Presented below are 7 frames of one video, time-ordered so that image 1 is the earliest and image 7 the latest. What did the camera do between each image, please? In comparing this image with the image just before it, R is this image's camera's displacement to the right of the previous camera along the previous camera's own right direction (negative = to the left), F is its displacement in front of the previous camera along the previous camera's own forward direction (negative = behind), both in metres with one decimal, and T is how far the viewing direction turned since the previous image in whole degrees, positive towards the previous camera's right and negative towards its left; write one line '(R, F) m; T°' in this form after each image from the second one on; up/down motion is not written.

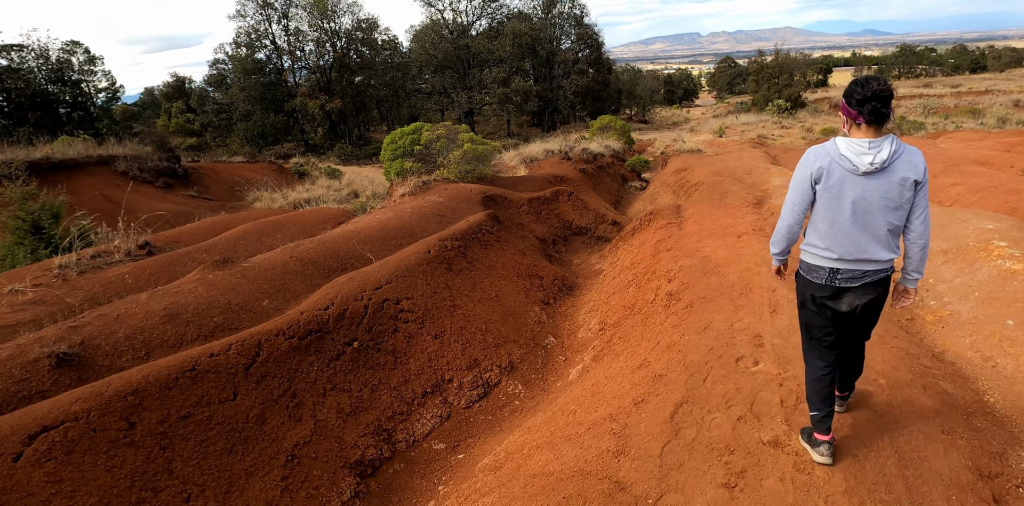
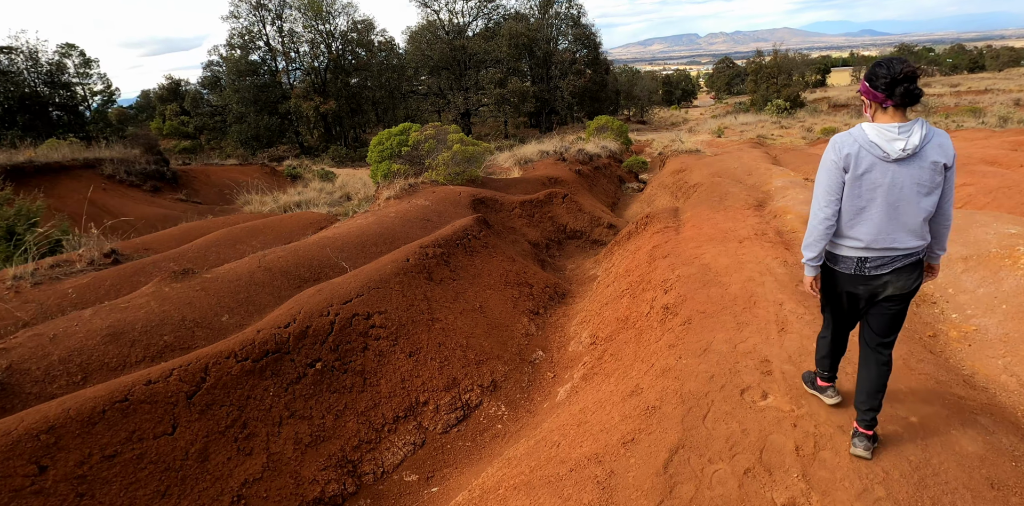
(+0.2, +0.4) m; 0°
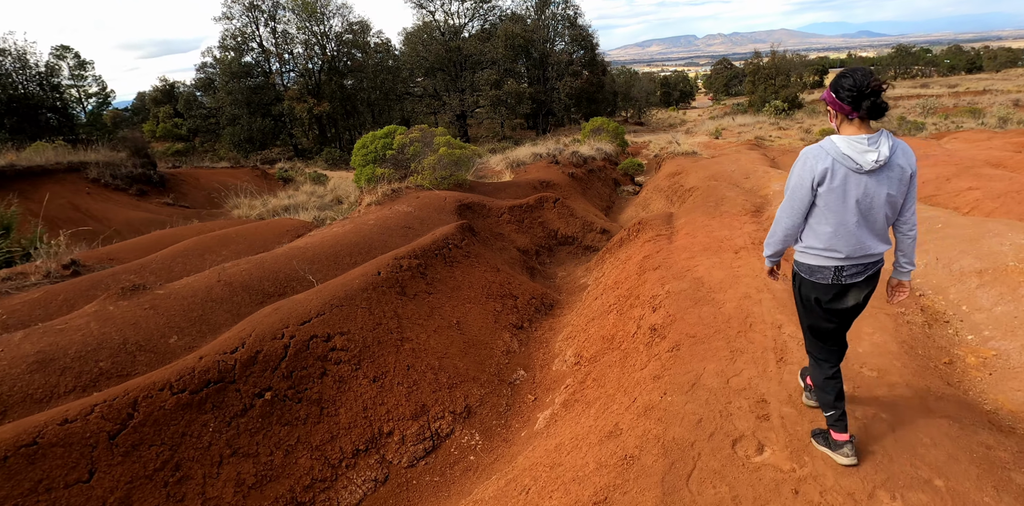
(+0.2, +0.4) m; 0°
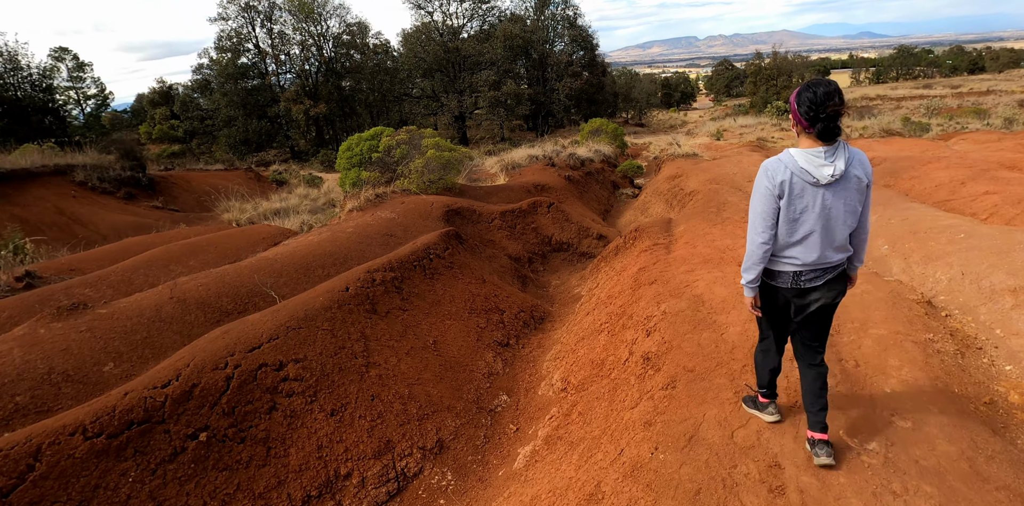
(+0.2, +0.5) m; 0°
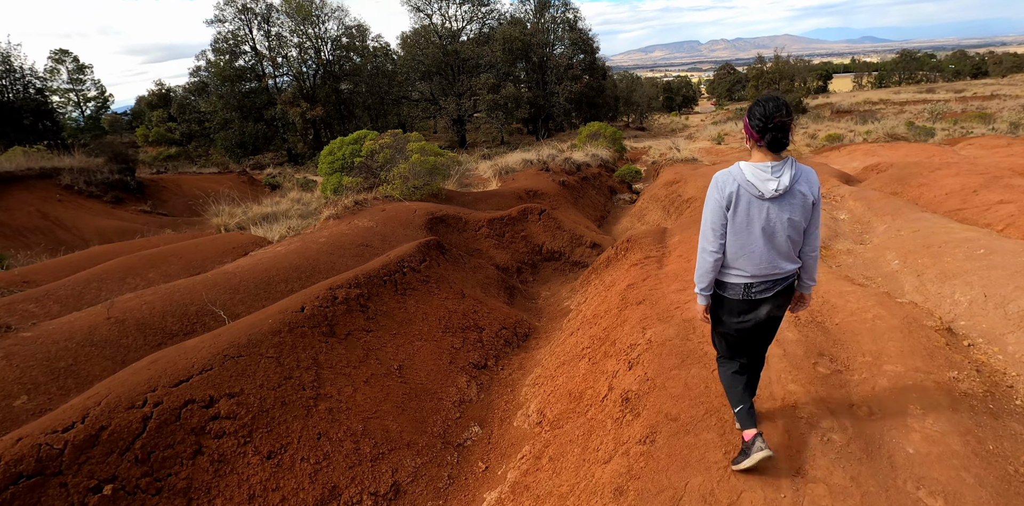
(+0.2, +0.5) m; 0°
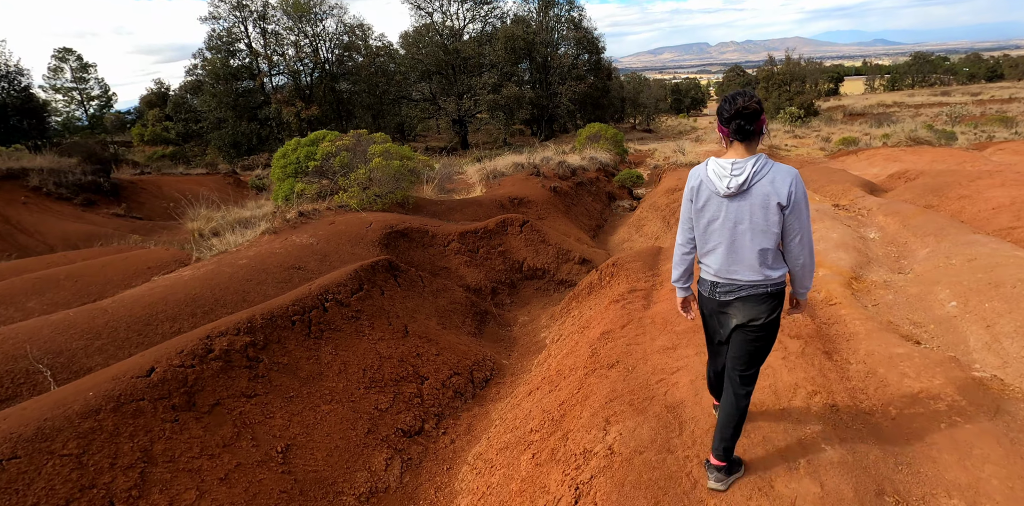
(+0.5, +1.2) m; -1°
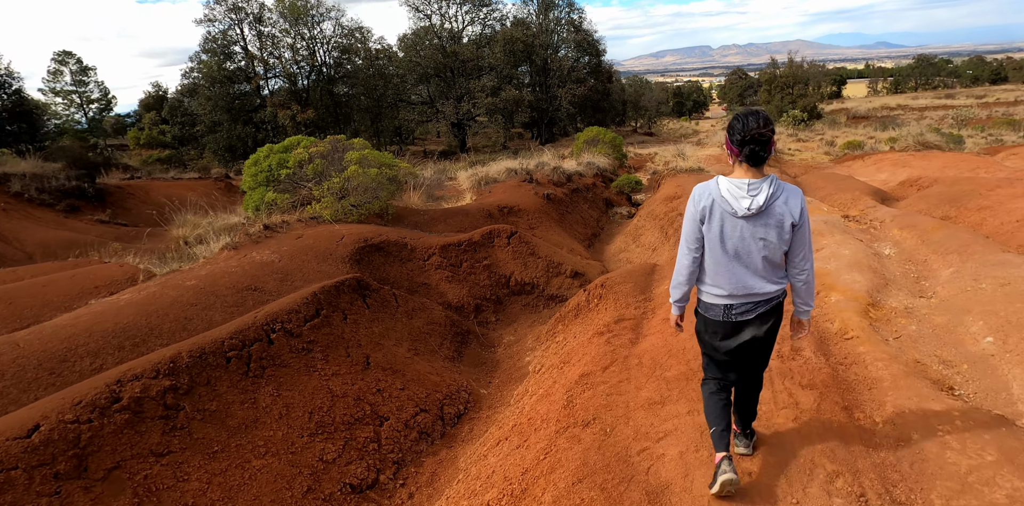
(+0.3, +0.6) m; 0°
